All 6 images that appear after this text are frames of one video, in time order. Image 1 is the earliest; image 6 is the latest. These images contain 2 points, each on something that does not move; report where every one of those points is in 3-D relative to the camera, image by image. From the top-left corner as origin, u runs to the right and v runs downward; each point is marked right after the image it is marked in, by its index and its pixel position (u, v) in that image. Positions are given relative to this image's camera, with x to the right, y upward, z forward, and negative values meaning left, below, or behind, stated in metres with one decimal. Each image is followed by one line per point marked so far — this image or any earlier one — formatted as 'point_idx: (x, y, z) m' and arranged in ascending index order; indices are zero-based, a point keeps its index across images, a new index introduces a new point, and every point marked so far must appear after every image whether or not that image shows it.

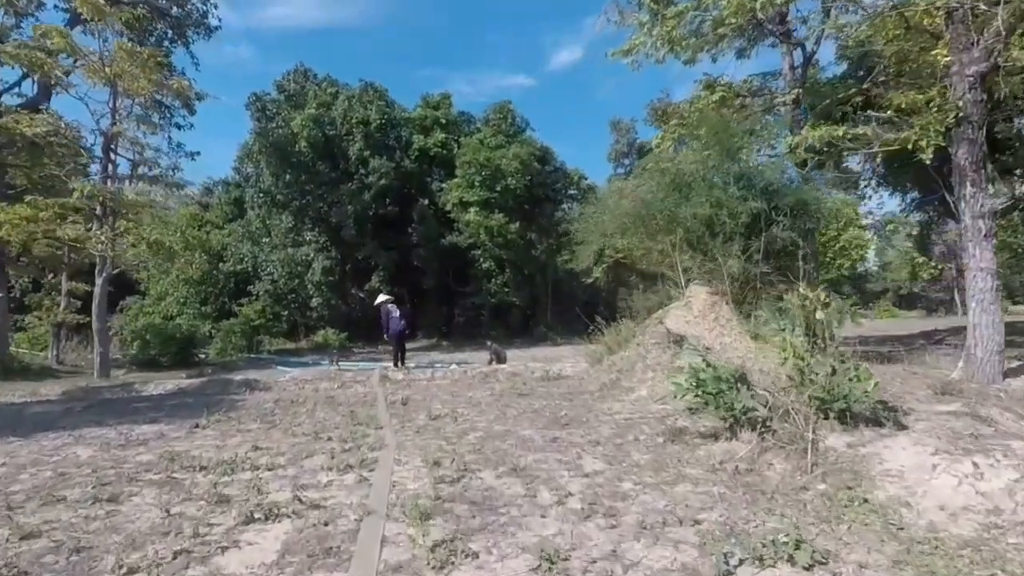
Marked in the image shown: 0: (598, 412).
0: (+1.3, -1.8, +8.4) m
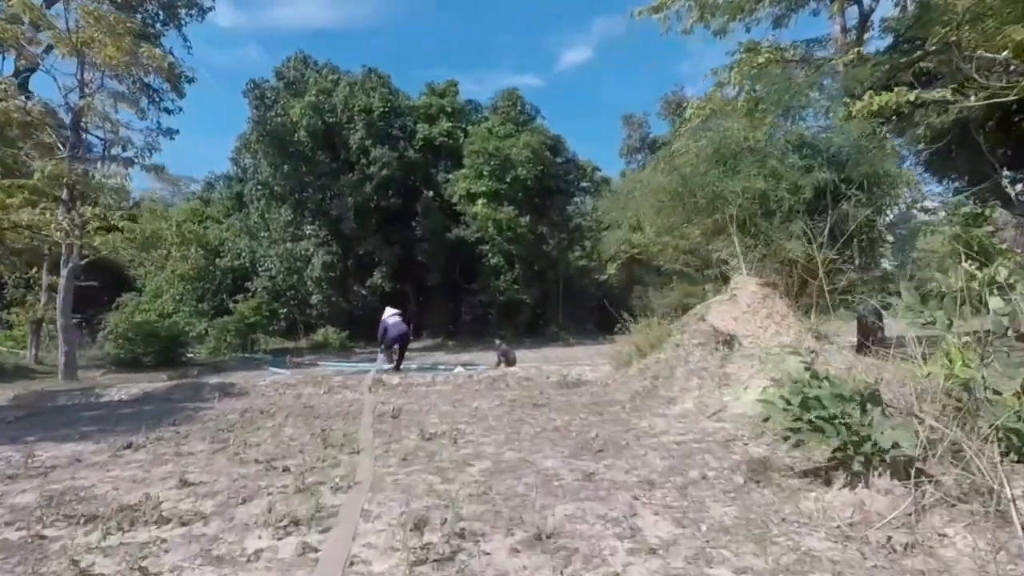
0: (+1.5, -1.6, +6.6) m
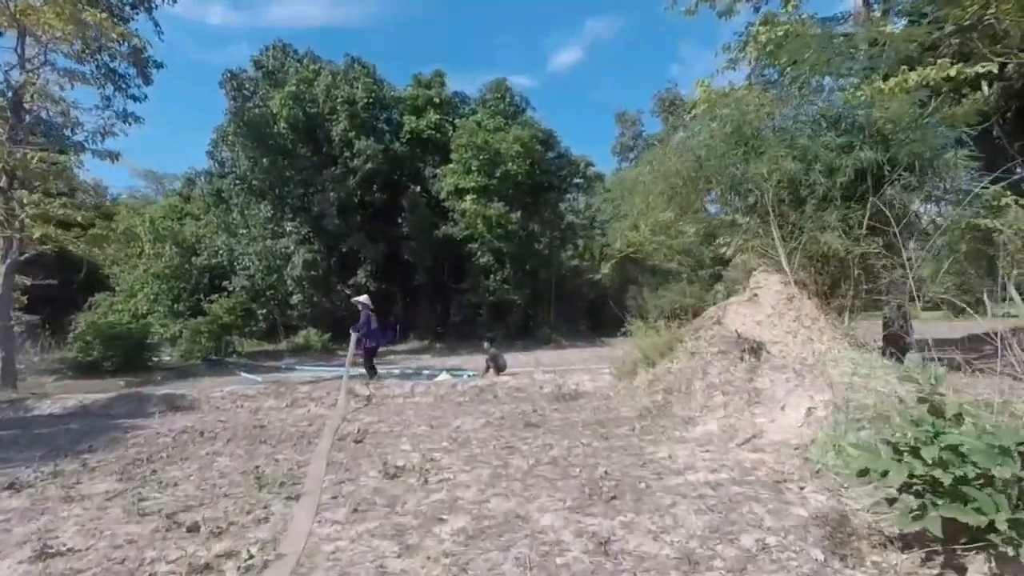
0: (+1.3, -1.6, +5.2) m
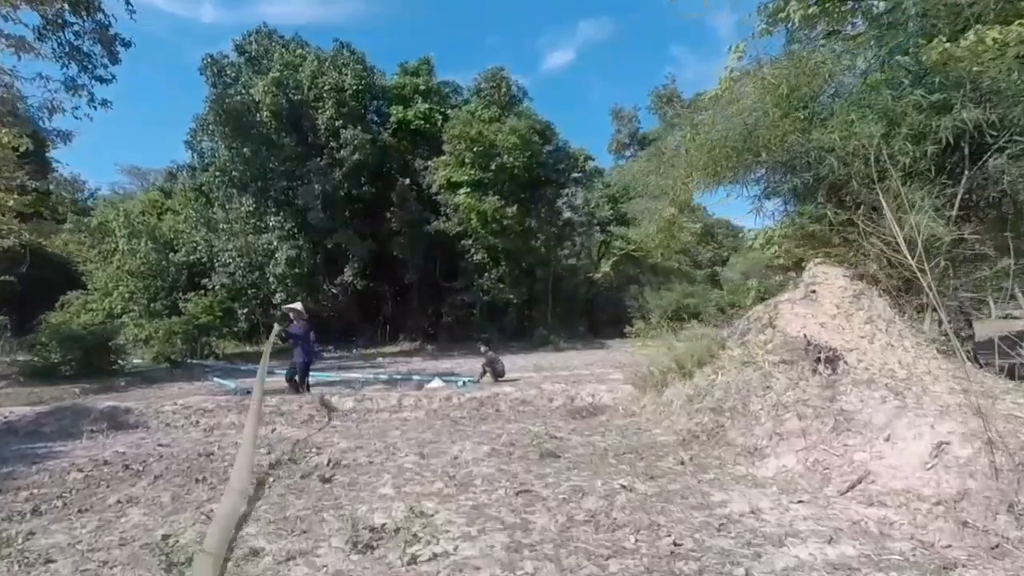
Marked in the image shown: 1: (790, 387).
0: (+1.5, -1.6, +3.7) m
1: (+2.8, -1.0, +5.8) m
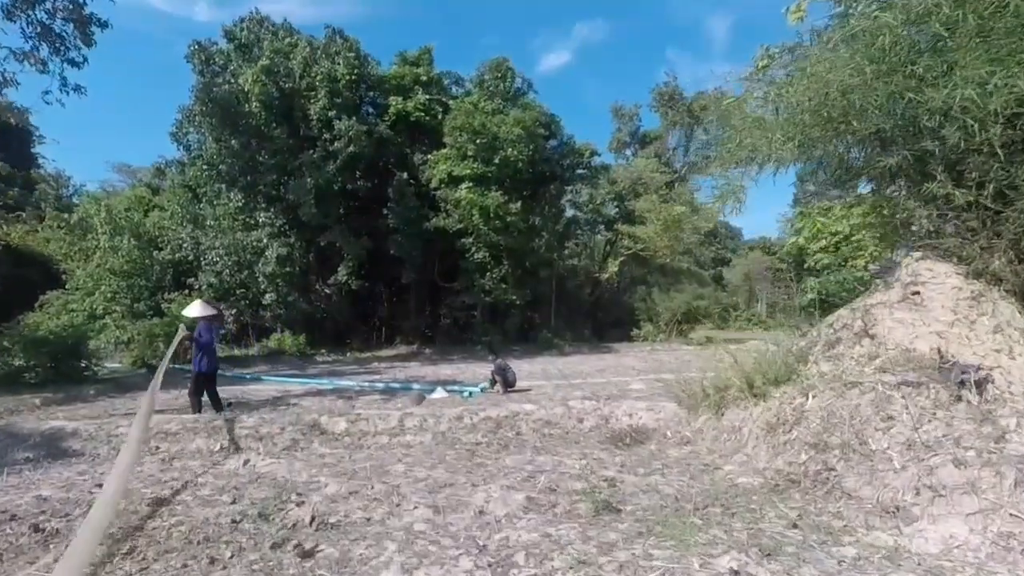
0: (+1.9, -1.5, +2.2) m
1: (+3.2, -1.0, +4.4) m
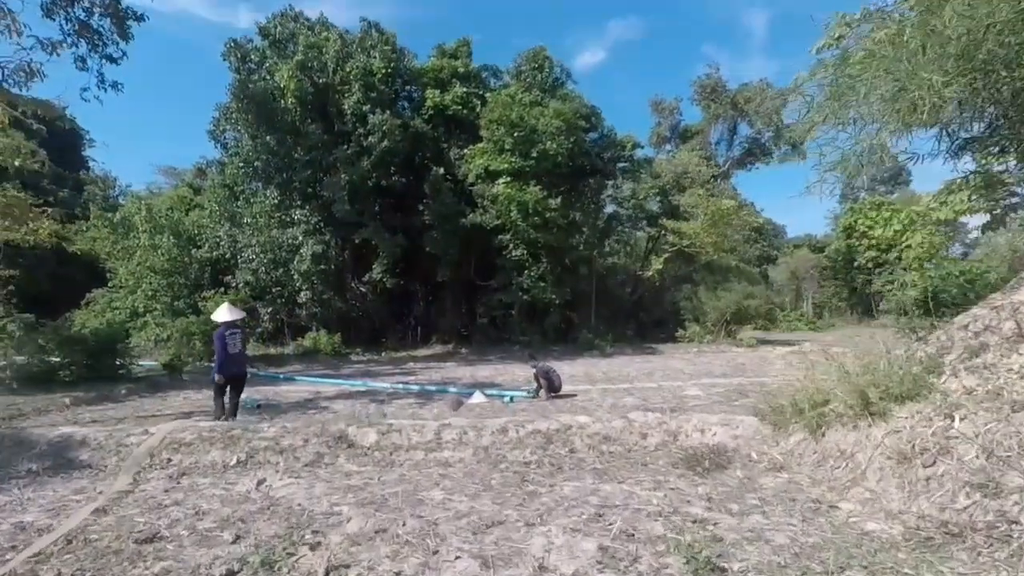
0: (+2.1, -1.5, +1.1) m
1: (+3.6, -0.9, +3.2) m
